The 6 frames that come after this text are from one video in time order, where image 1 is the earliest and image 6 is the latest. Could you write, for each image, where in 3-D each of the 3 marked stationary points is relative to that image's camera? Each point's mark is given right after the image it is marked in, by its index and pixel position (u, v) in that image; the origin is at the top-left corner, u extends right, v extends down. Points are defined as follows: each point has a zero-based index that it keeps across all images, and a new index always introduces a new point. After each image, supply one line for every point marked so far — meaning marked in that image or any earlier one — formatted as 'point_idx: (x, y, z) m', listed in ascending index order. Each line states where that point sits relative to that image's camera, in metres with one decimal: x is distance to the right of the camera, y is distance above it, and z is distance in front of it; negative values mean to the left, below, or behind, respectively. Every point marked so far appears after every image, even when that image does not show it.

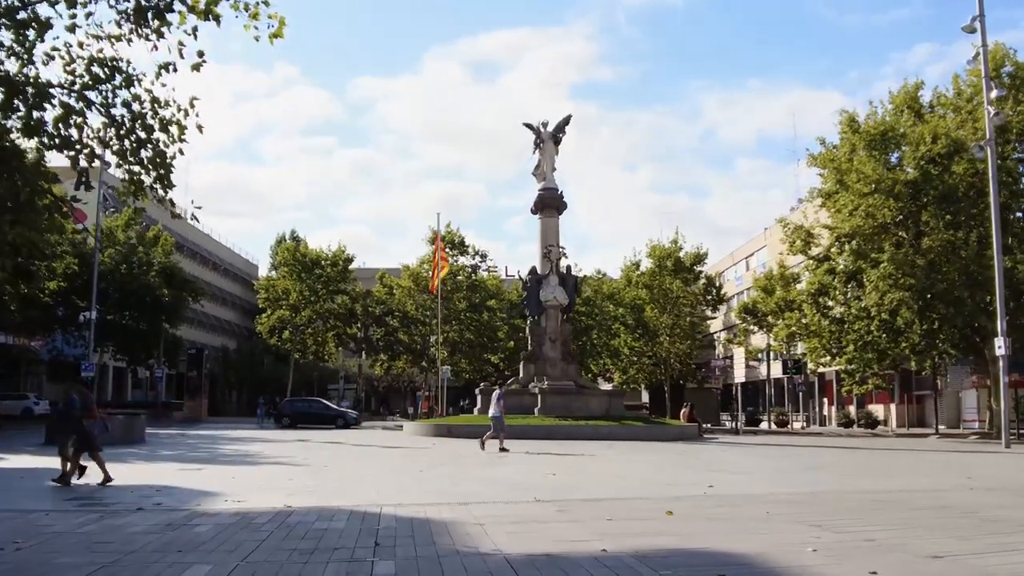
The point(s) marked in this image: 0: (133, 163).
0: (-4.9, +1.7, +12.2) m
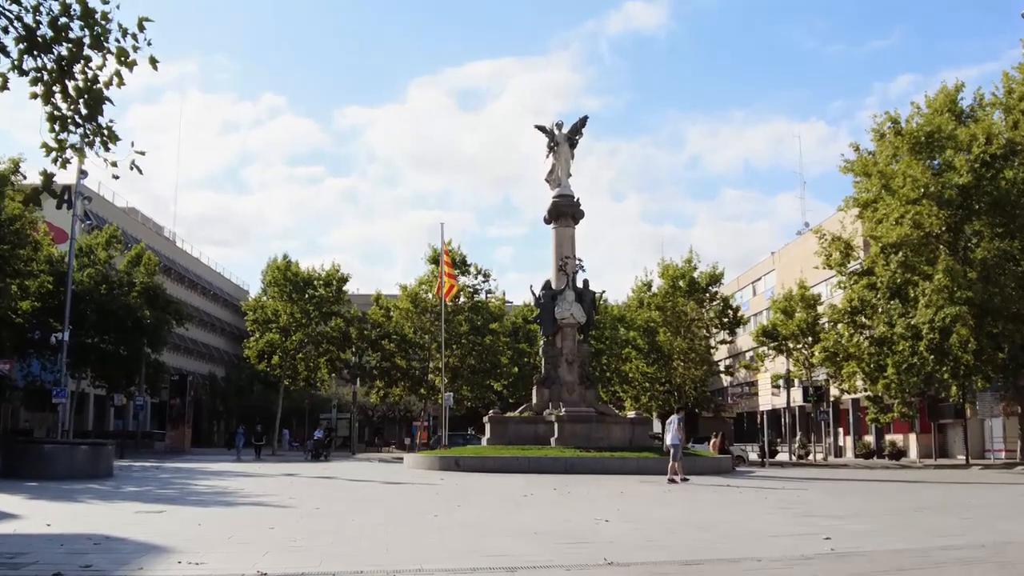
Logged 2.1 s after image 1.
0: (-4.3, +1.8, +8.9) m
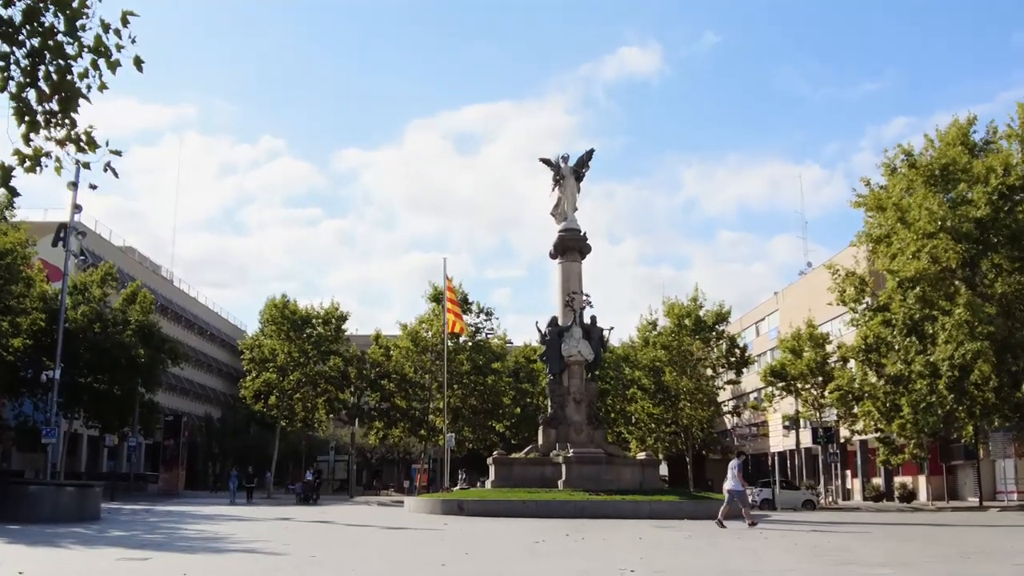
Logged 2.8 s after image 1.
0: (-4.1, +1.7, +8.0) m
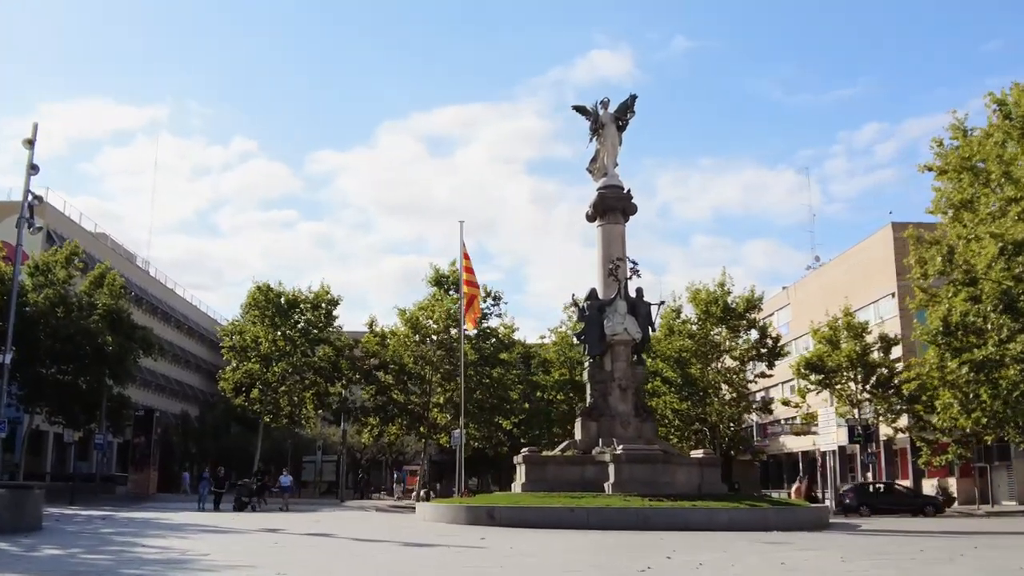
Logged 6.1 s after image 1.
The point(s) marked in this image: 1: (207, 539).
0: (-2.8, +2.7, +2.9) m
1: (-5.8, -4.7, +17.9) m
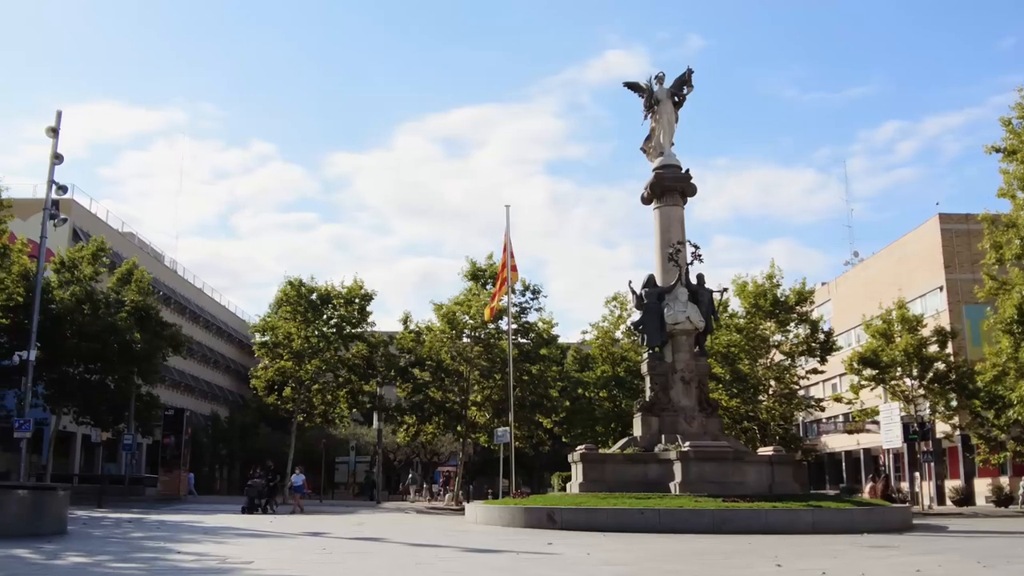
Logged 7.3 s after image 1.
0: (-2.1, +3.1, +1.3) m
1: (-4.6, -4.4, +16.3) m
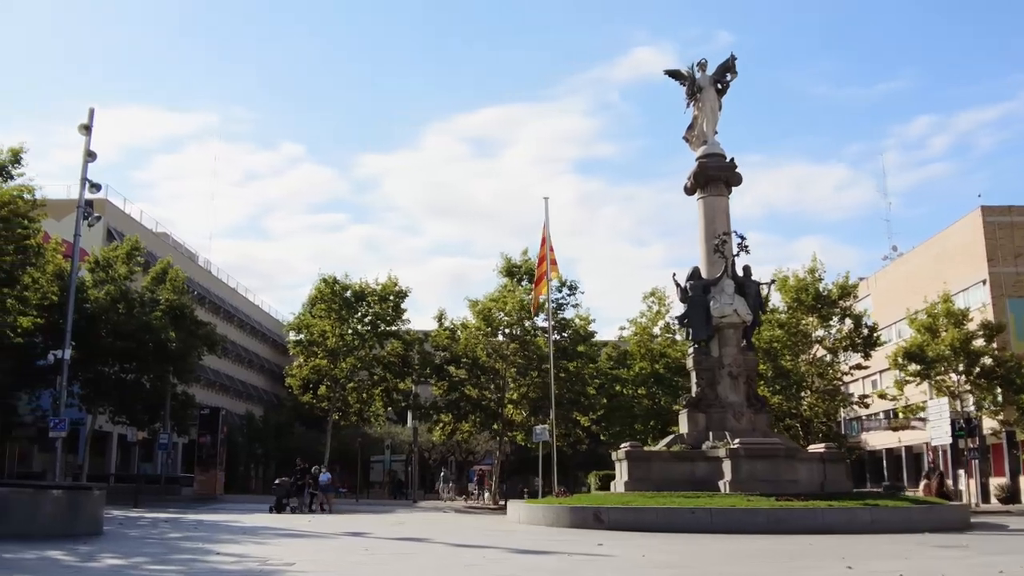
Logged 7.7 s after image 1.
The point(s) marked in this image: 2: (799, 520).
0: (-1.8, +3.2, +0.8) m
1: (-3.8, -4.3, +15.8) m
2: (+5.4, -4.4, +17.9) m
